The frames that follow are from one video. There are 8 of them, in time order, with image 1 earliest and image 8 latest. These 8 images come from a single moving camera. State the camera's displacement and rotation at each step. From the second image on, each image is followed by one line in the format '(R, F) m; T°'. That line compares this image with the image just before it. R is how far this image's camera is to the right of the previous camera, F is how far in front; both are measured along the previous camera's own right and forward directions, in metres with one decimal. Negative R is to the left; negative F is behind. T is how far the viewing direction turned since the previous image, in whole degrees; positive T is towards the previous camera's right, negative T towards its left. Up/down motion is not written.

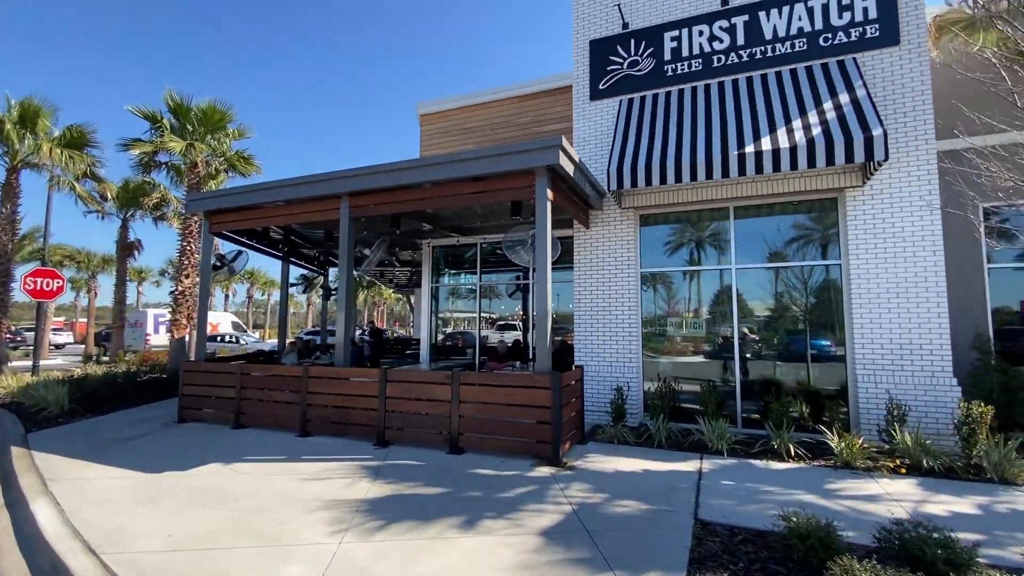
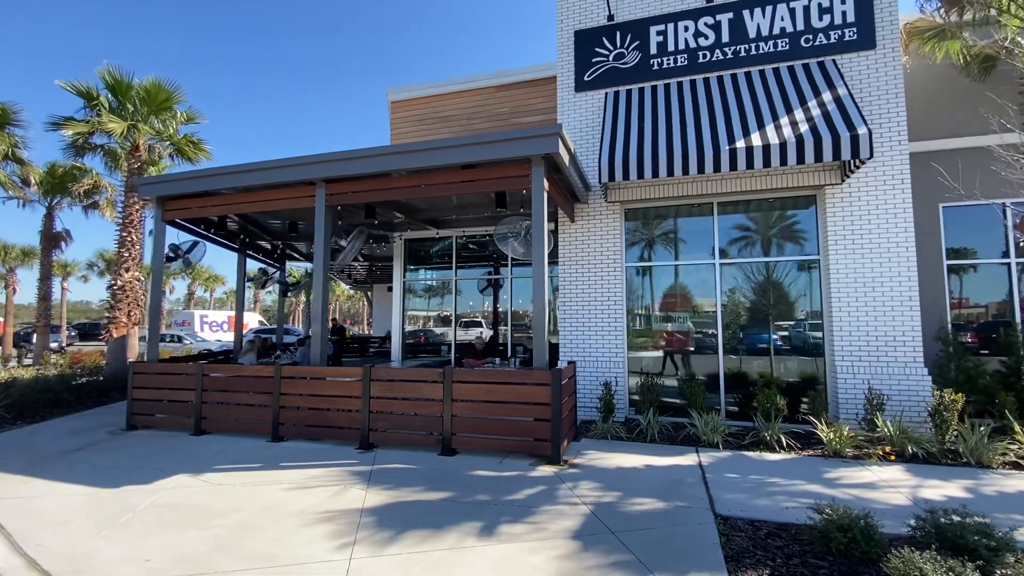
(-0.6, +0.3) m; +6°
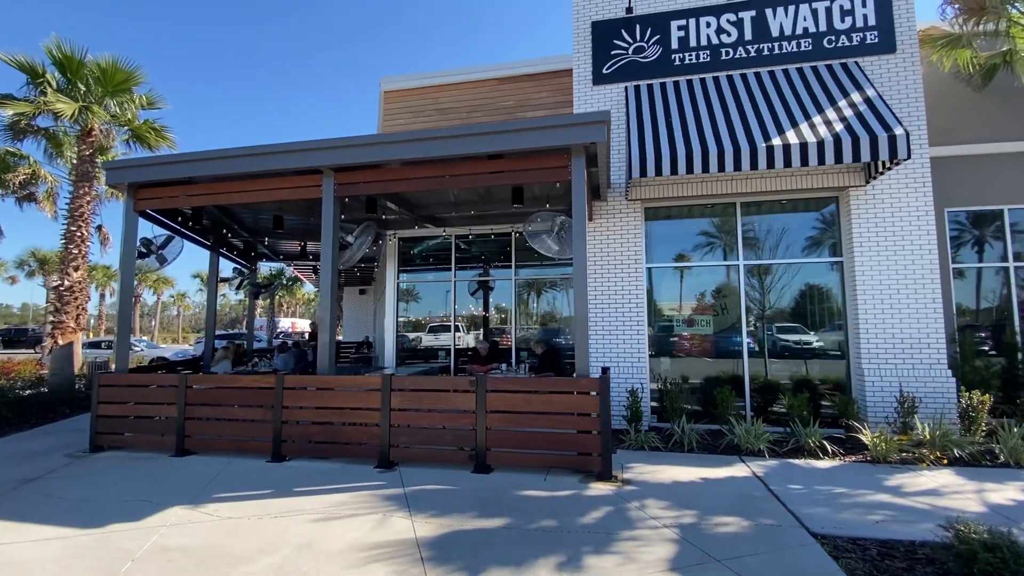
(-1.0, +0.6) m; +5°
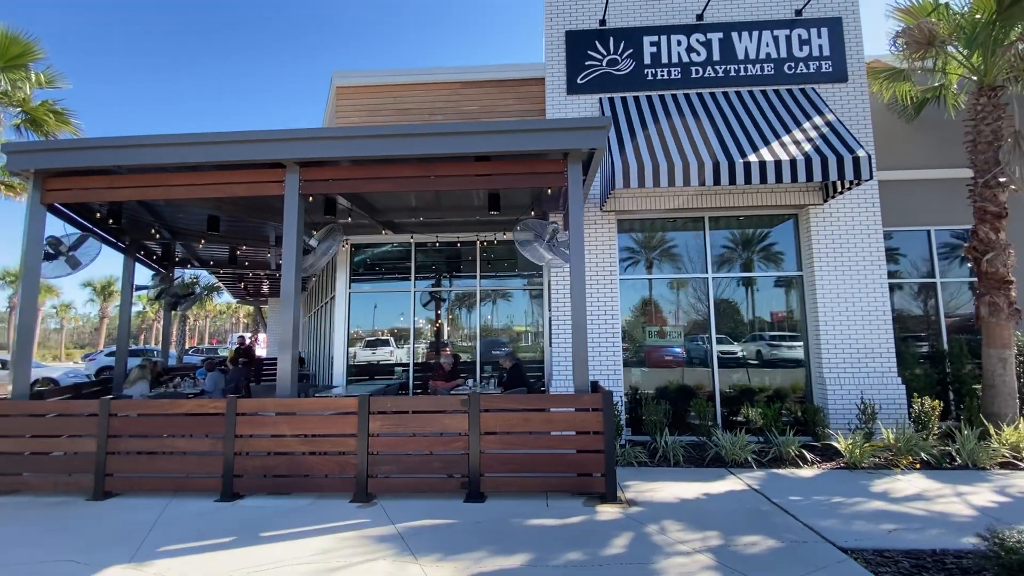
(-0.8, +0.4) m; +9°
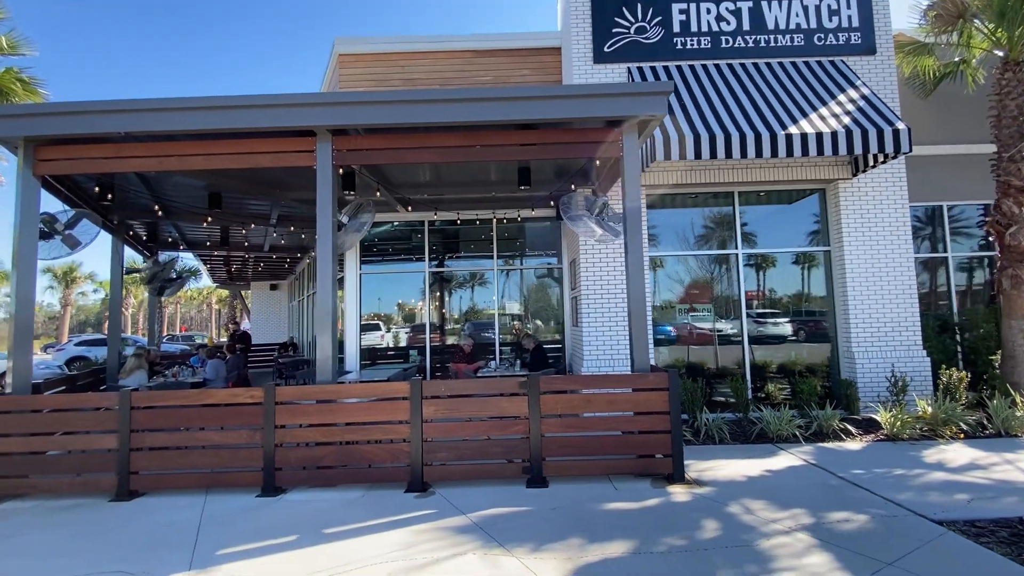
(-0.9, +0.3) m; +3°
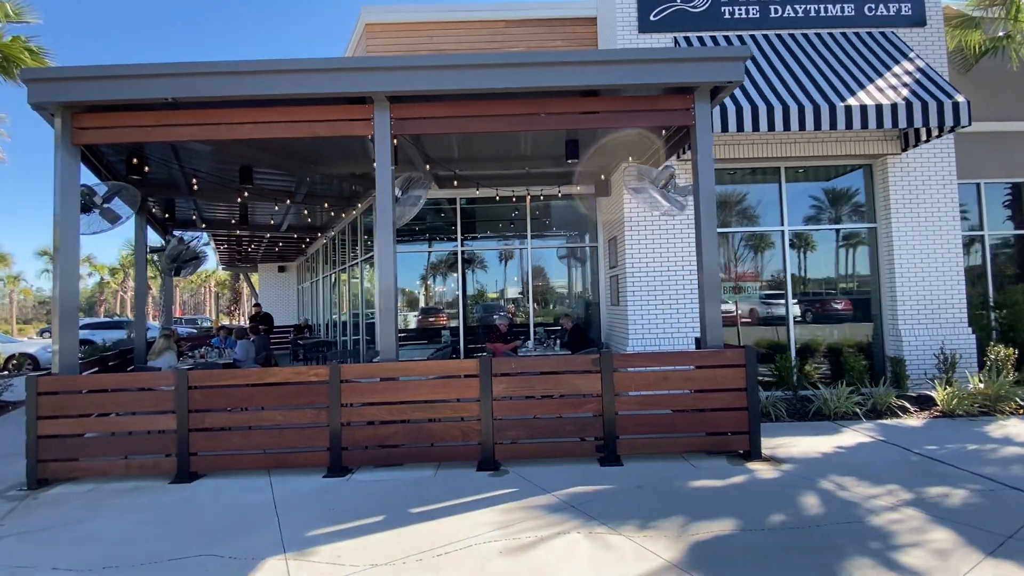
(-0.8, +0.2) m; +1°
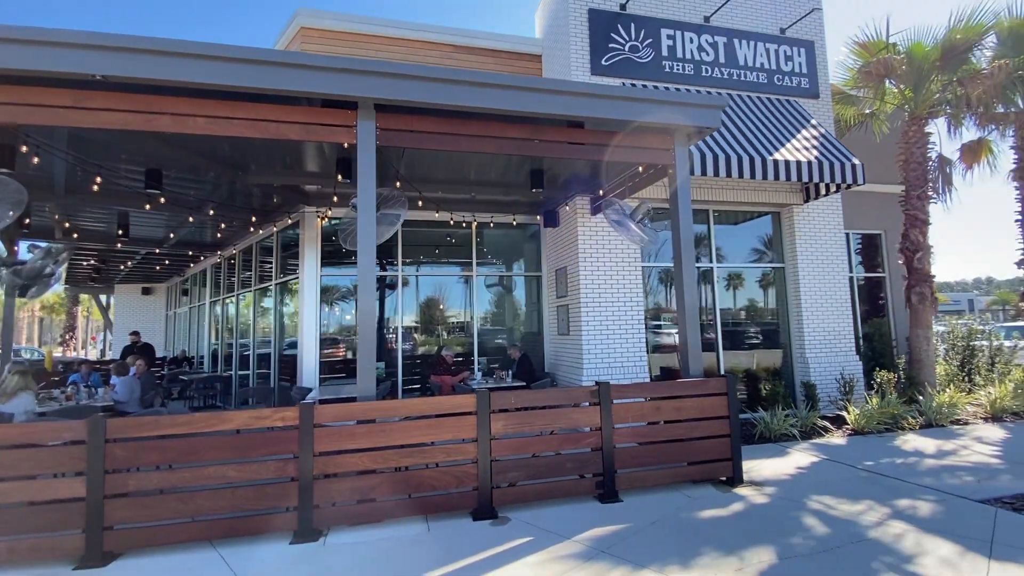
(-1.1, +0.4) m; +14°
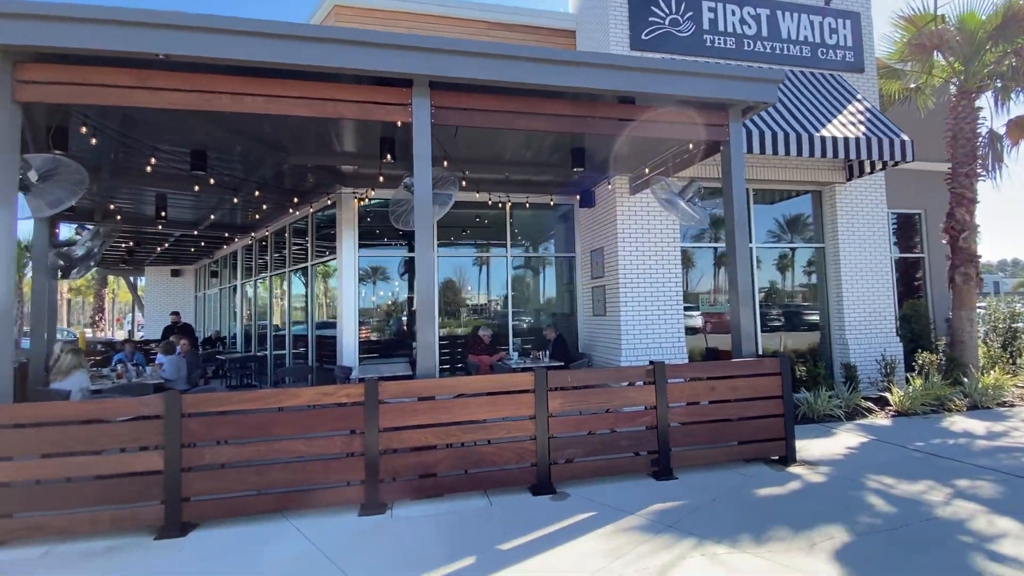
(-0.4, 0.0) m; -1°
